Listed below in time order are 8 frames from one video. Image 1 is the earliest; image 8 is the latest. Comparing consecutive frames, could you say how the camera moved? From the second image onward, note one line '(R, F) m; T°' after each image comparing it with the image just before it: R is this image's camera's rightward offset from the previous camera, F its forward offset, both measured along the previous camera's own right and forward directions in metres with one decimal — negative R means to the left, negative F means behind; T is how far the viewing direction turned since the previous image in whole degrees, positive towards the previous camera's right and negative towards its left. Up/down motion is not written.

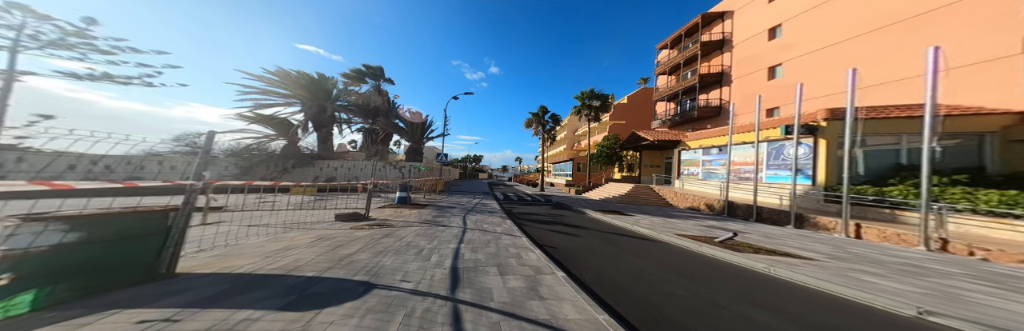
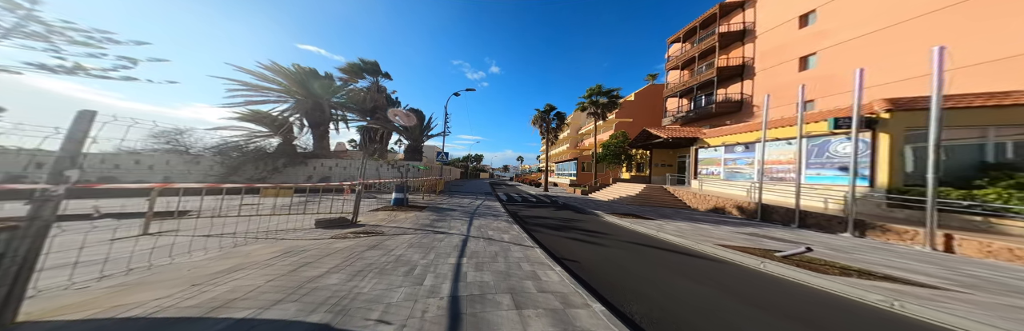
(-0.3, +1.0) m; 0°
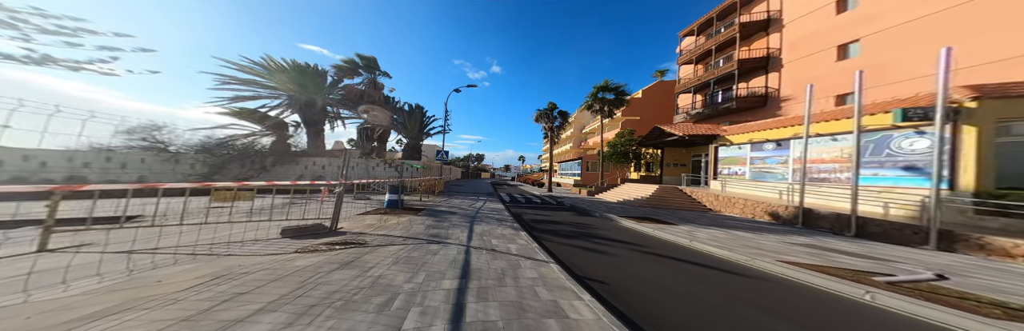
(-0.2, +1.0) m; 0°
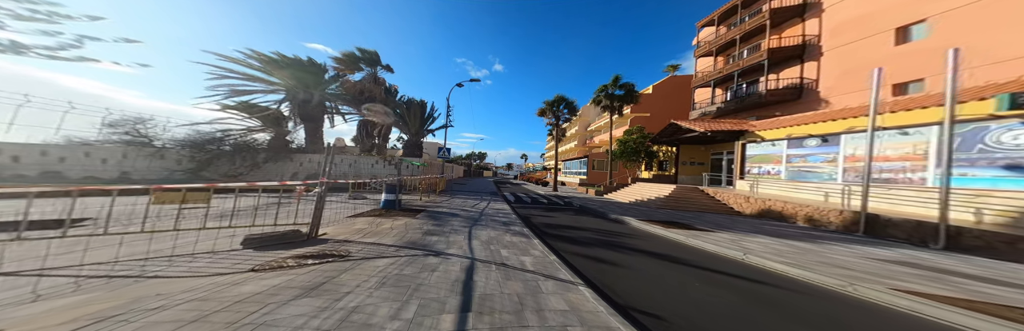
(-0.3, +1.0) m; -1°
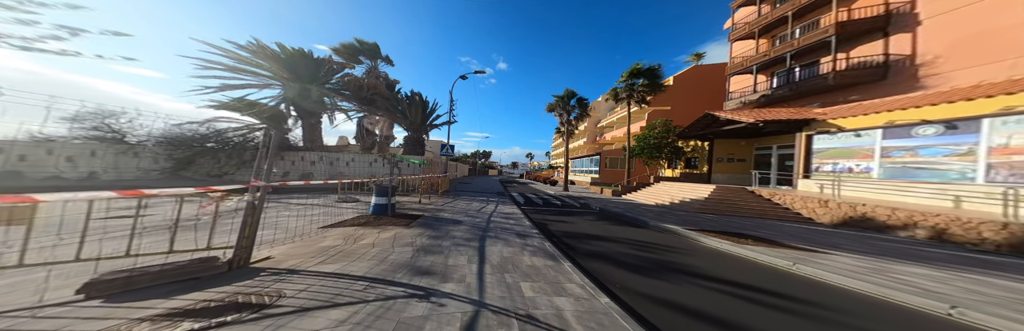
(-0.3, +1.7) m; -2°
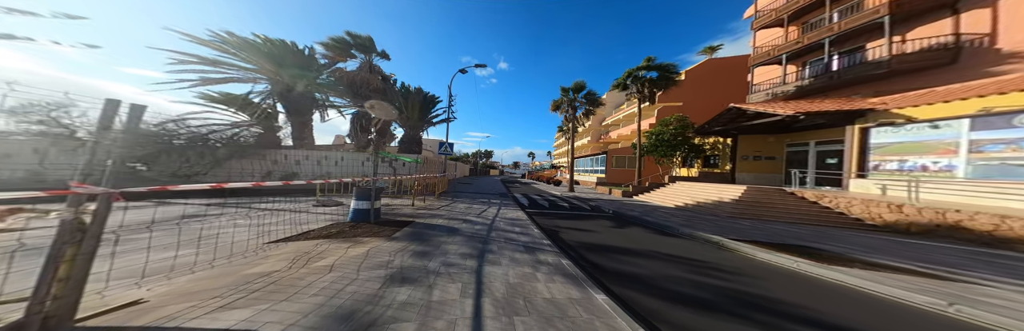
(-0.2, +1.3) m; 0°
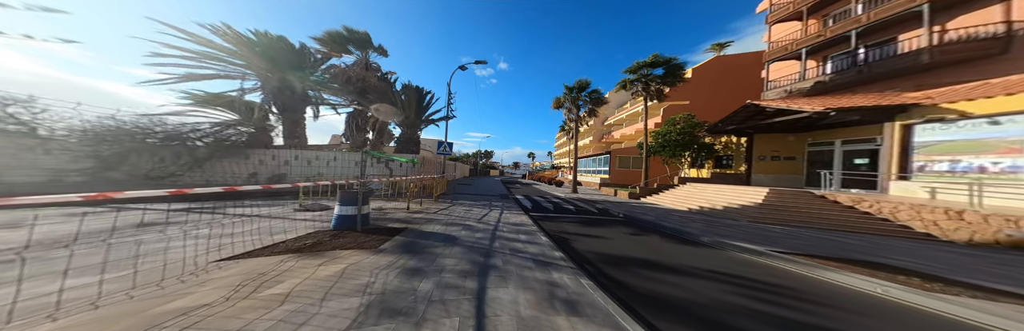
(-0.2, +0.8) m; 0°
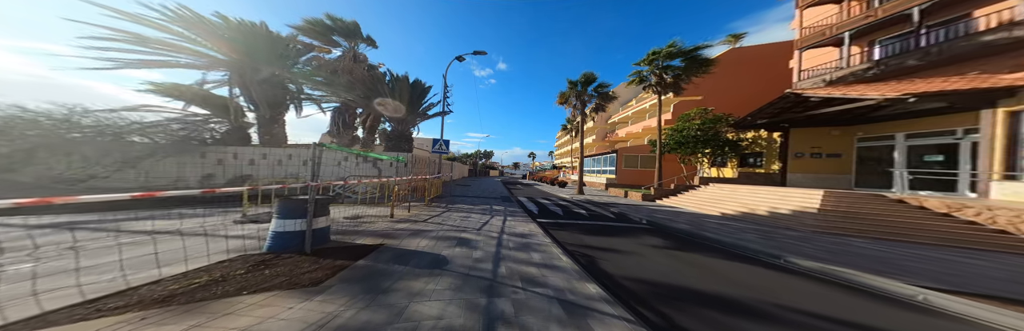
(-0.2, +1.6) m; 0°
